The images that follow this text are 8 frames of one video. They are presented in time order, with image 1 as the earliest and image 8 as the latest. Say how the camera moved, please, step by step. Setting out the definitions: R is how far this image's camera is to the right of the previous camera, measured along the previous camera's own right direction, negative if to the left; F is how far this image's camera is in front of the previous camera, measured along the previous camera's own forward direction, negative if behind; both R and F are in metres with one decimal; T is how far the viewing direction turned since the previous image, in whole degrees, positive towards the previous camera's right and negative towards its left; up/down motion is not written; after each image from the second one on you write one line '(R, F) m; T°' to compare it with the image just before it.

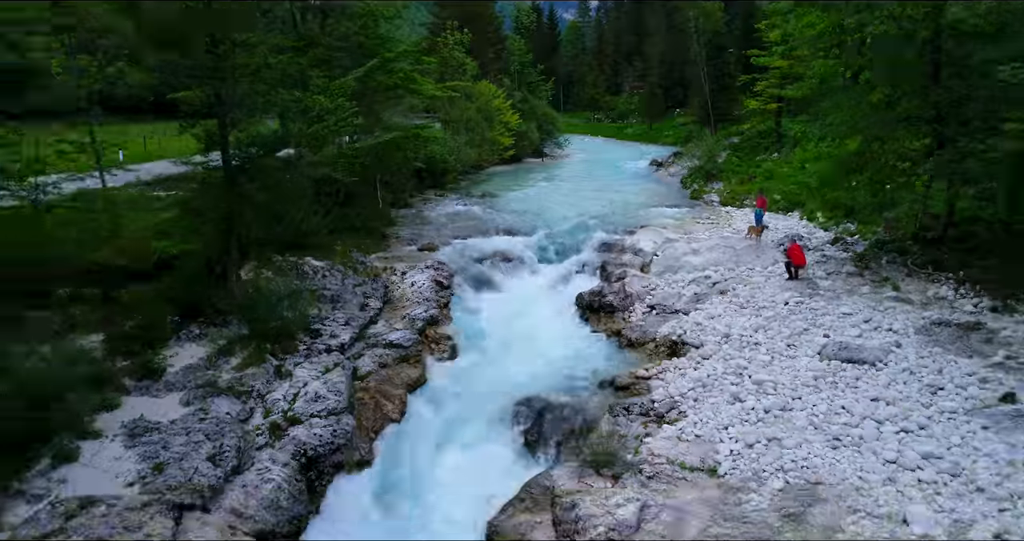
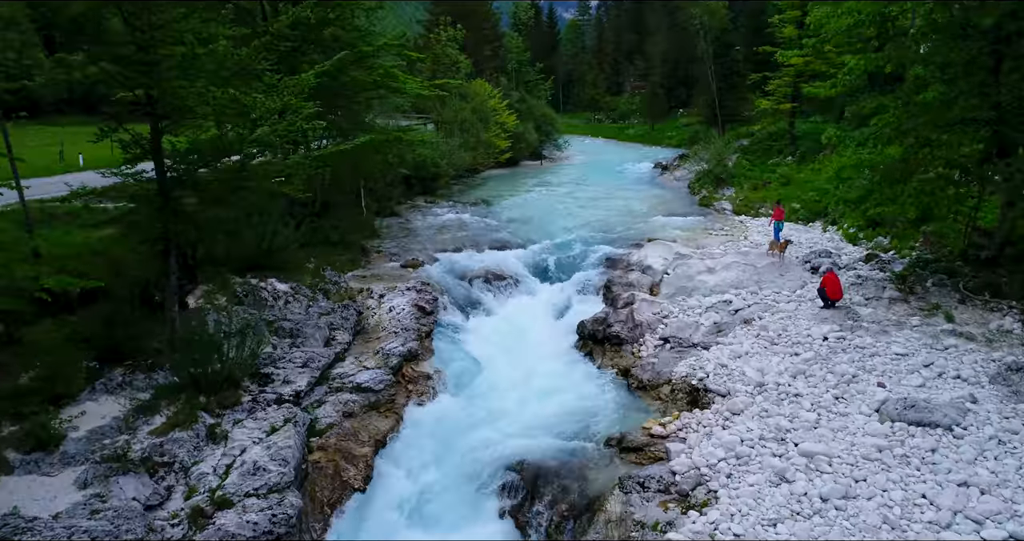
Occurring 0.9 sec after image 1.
(+0.1, +2.1) m; 0°
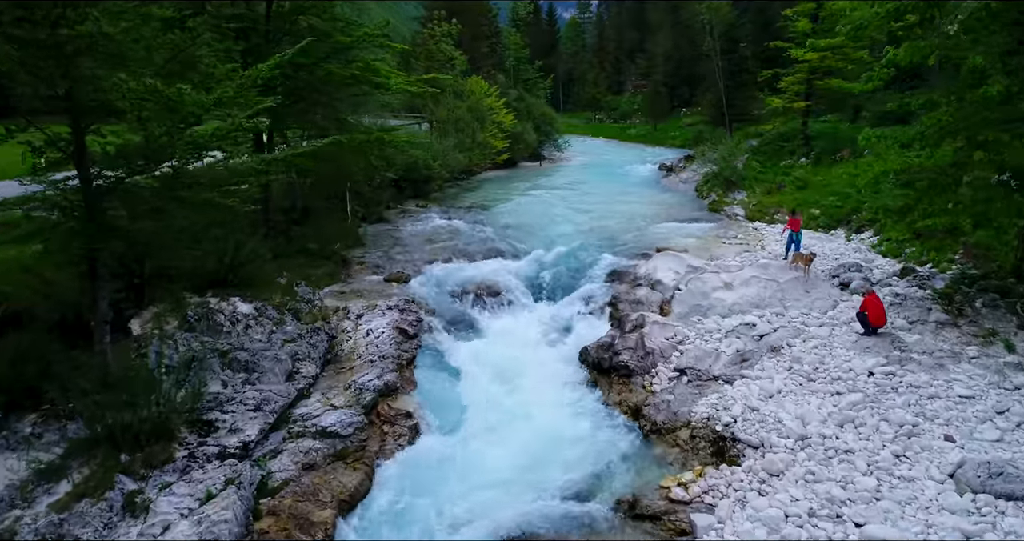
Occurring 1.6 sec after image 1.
(+0.1, +1.7) m; 0°
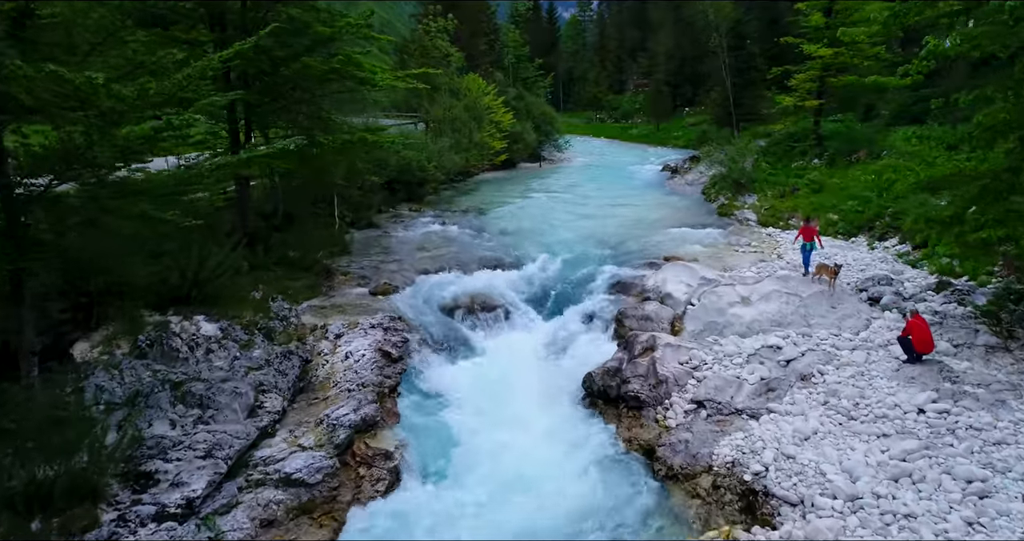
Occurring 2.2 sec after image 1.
(+0.1, +1.3) m; 0°
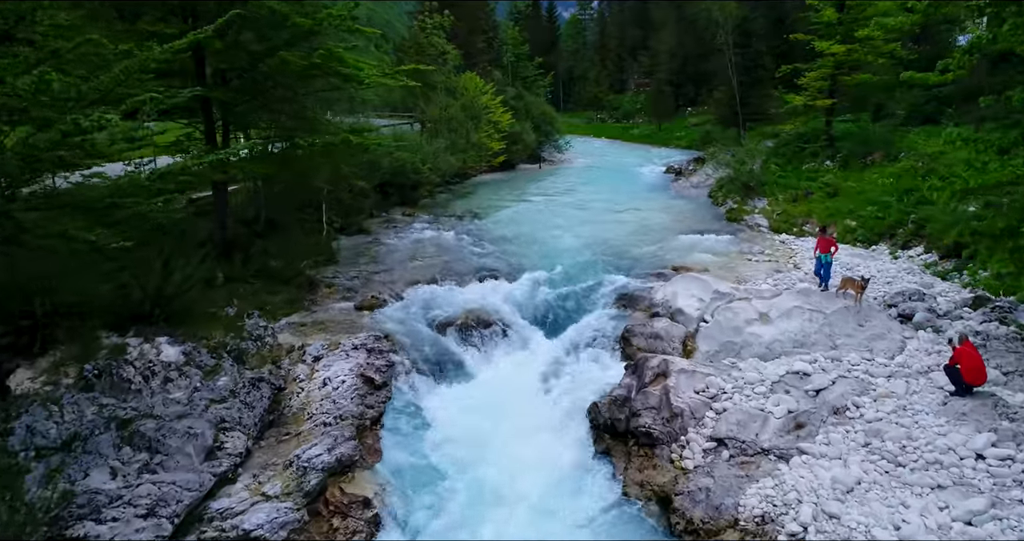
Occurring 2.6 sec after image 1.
(0.0, +1.2) m; 0°
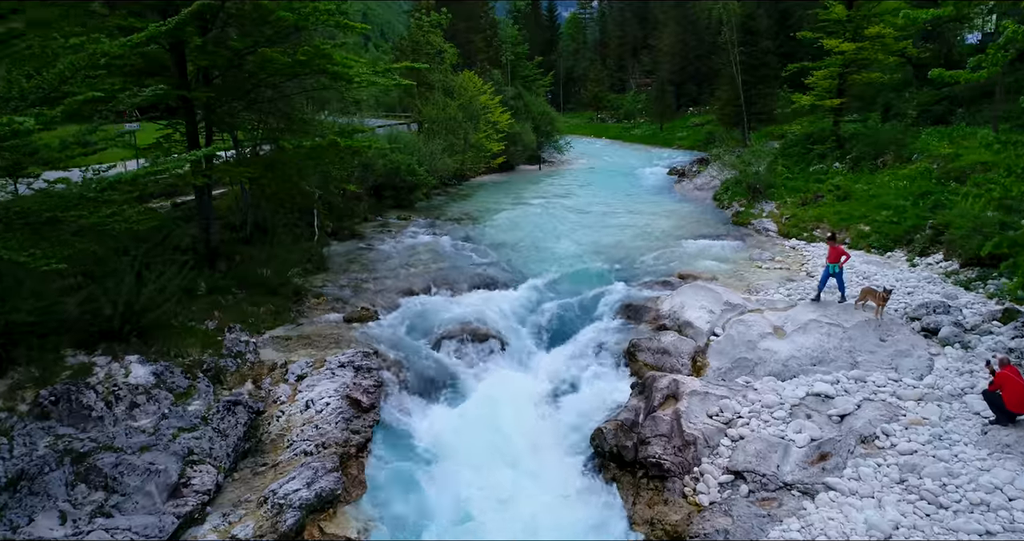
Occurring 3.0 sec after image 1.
(0.0, +0.8) m; 0°
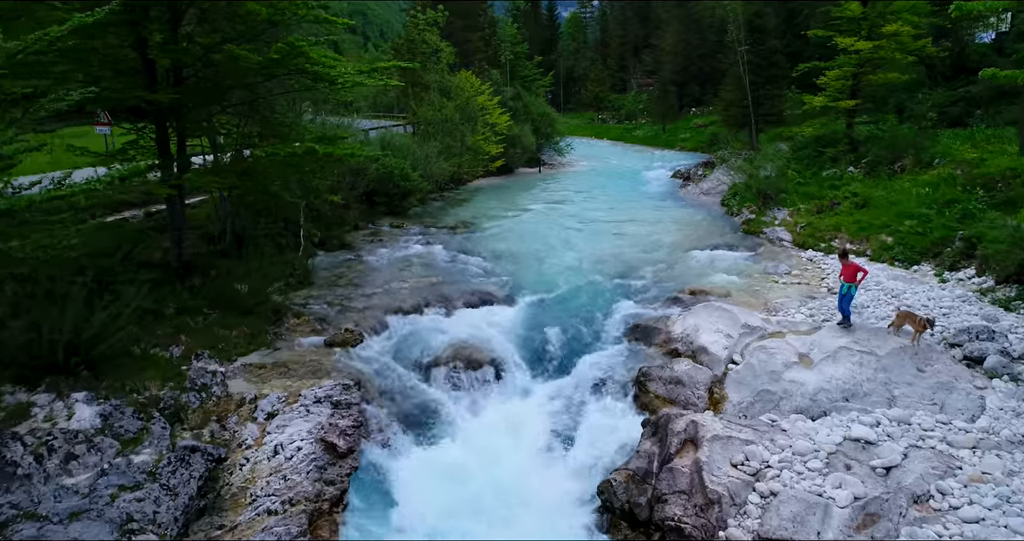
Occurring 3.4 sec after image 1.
(0.0, +1.1) m; 0°
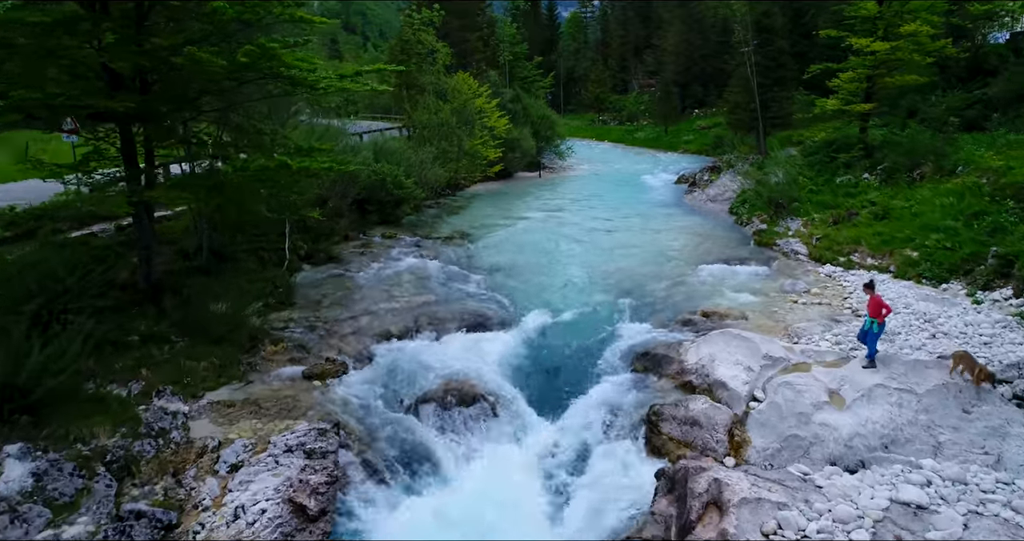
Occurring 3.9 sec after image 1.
(0.0, +1.1) m; 0°
